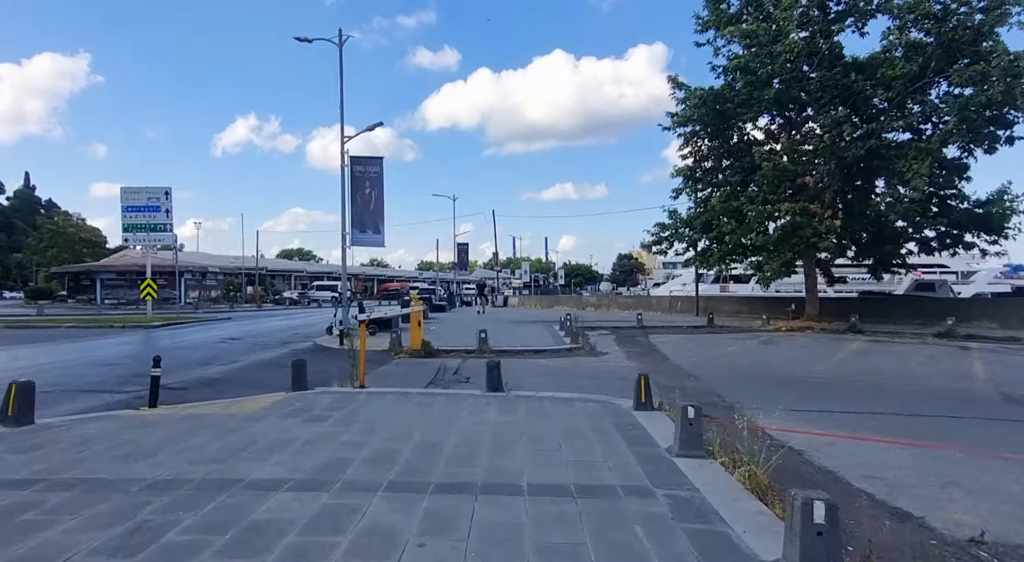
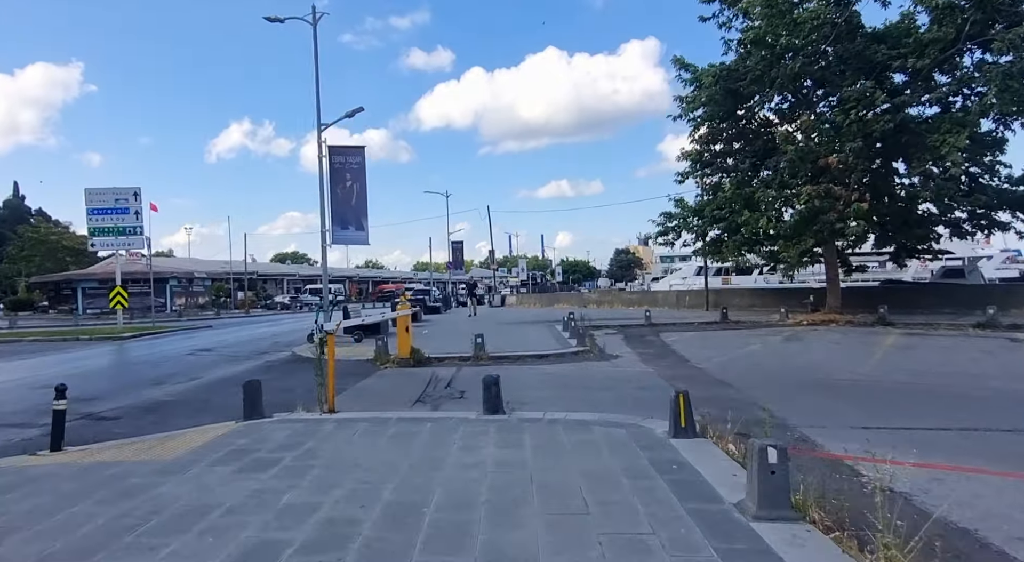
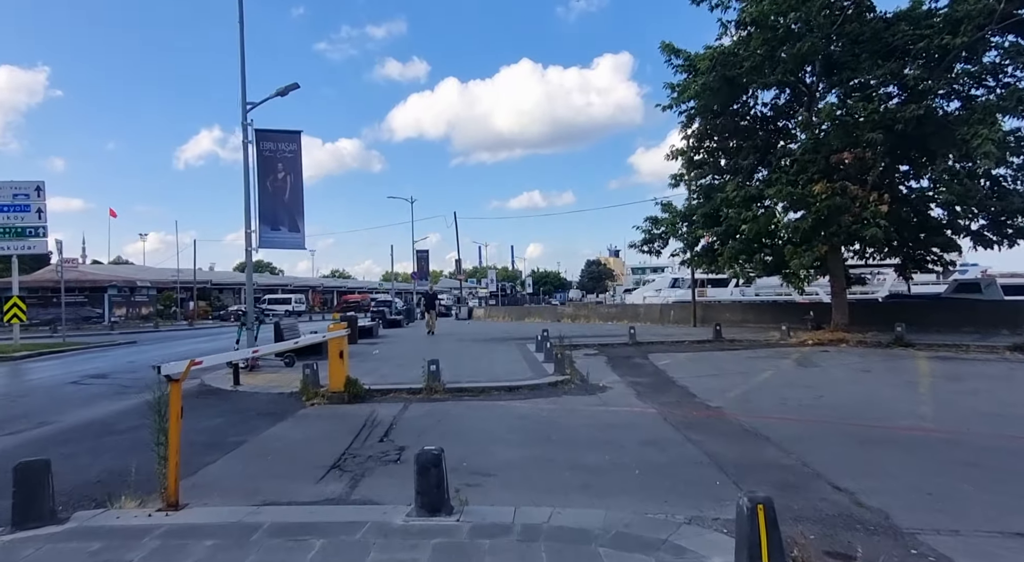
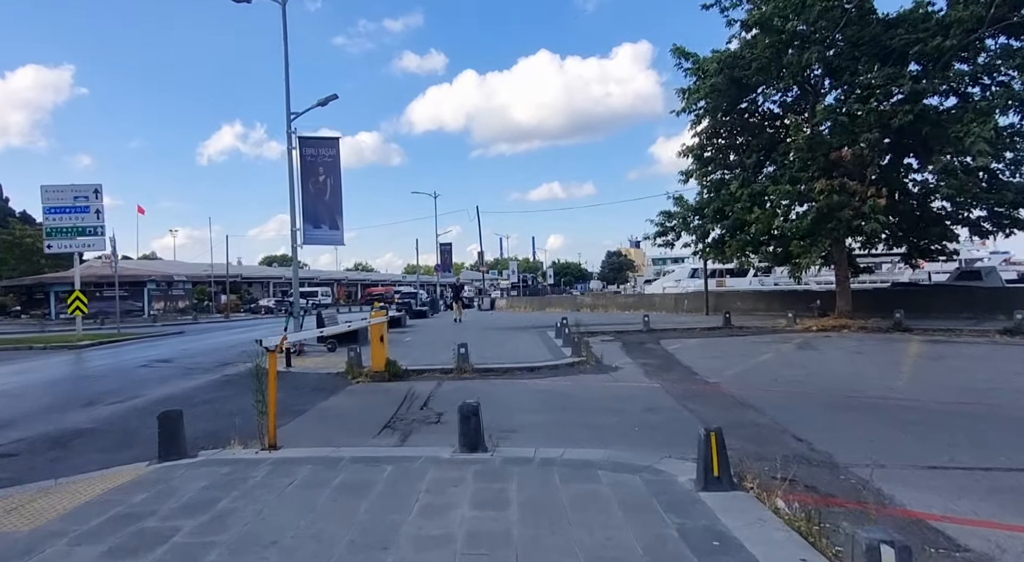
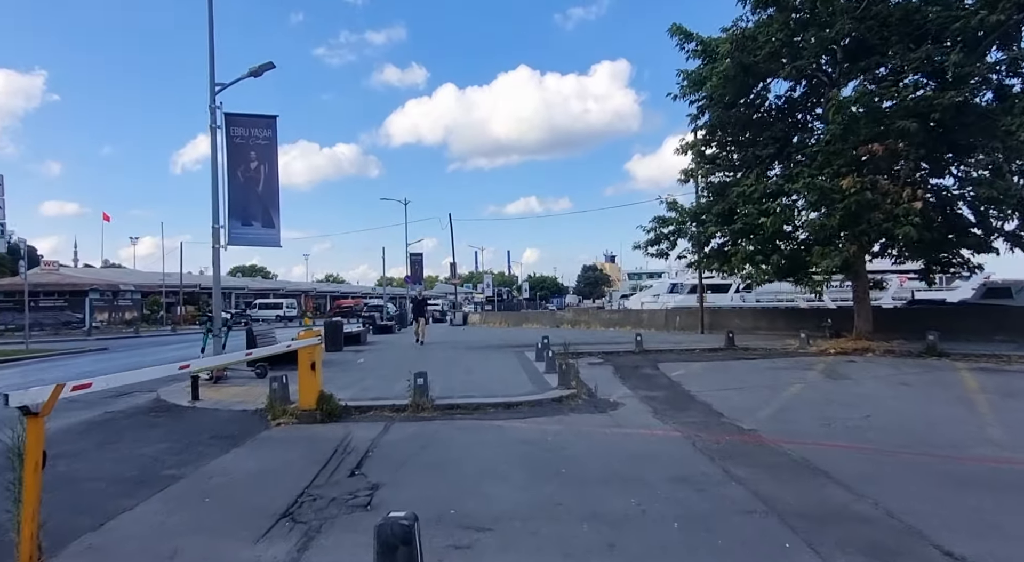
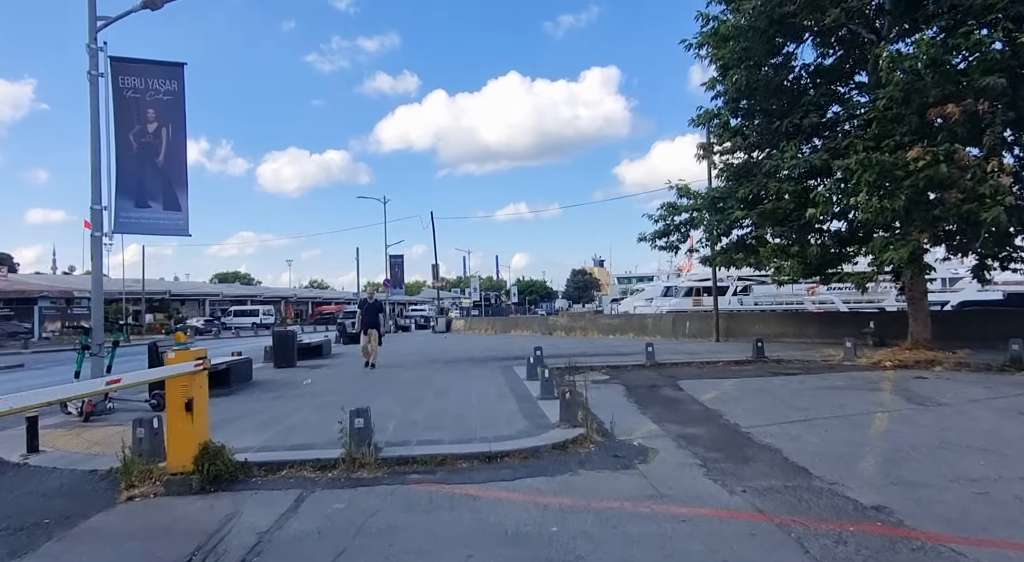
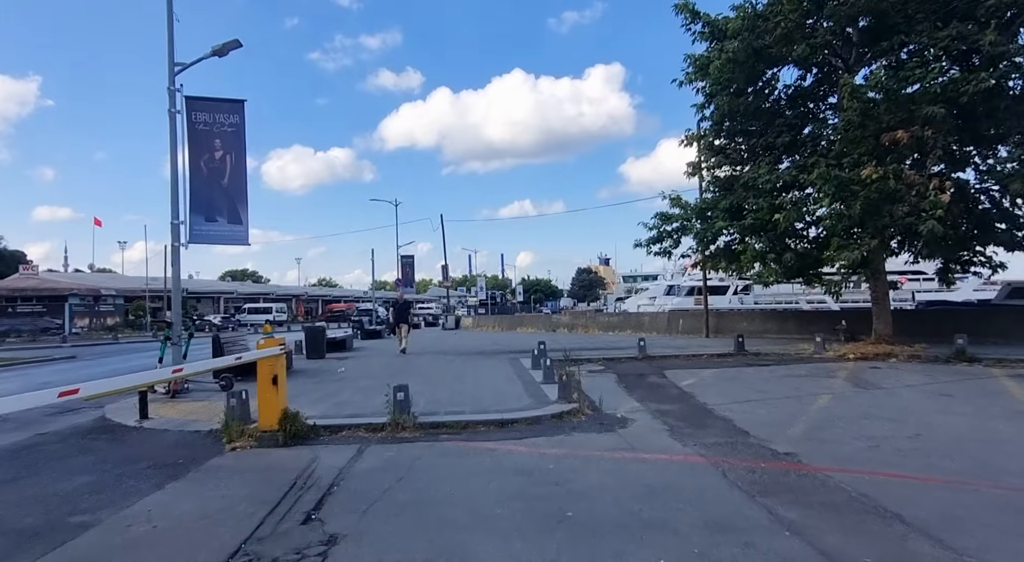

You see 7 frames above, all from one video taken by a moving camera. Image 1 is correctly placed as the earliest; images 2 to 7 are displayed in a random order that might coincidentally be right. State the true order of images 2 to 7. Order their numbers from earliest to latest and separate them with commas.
2, 4, 3, 5, 7, 6
